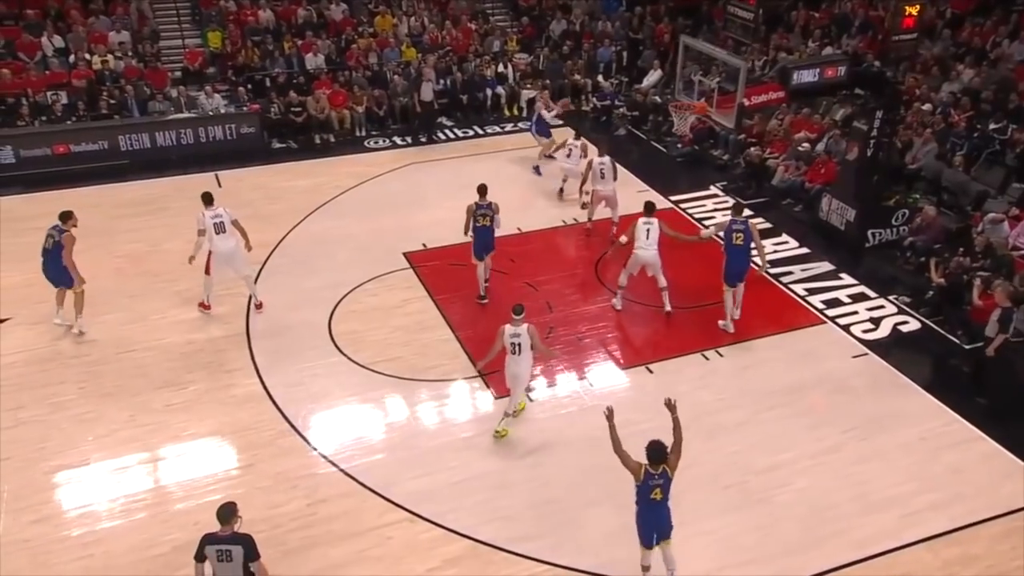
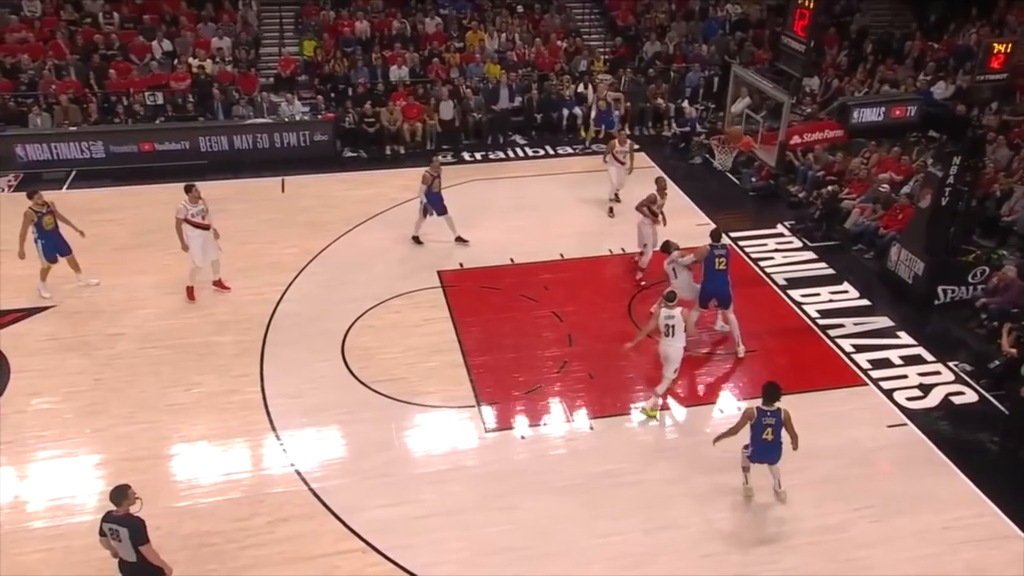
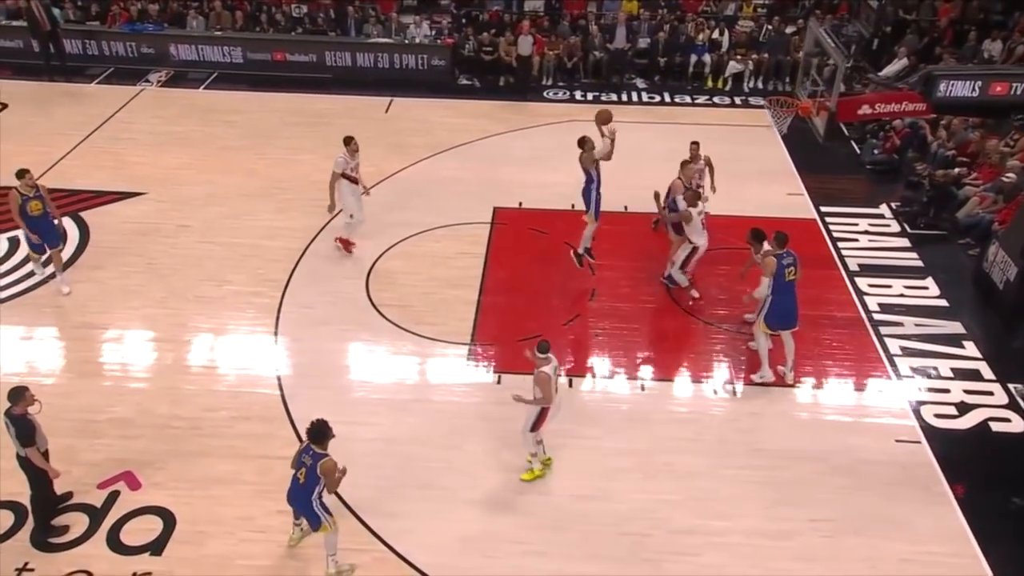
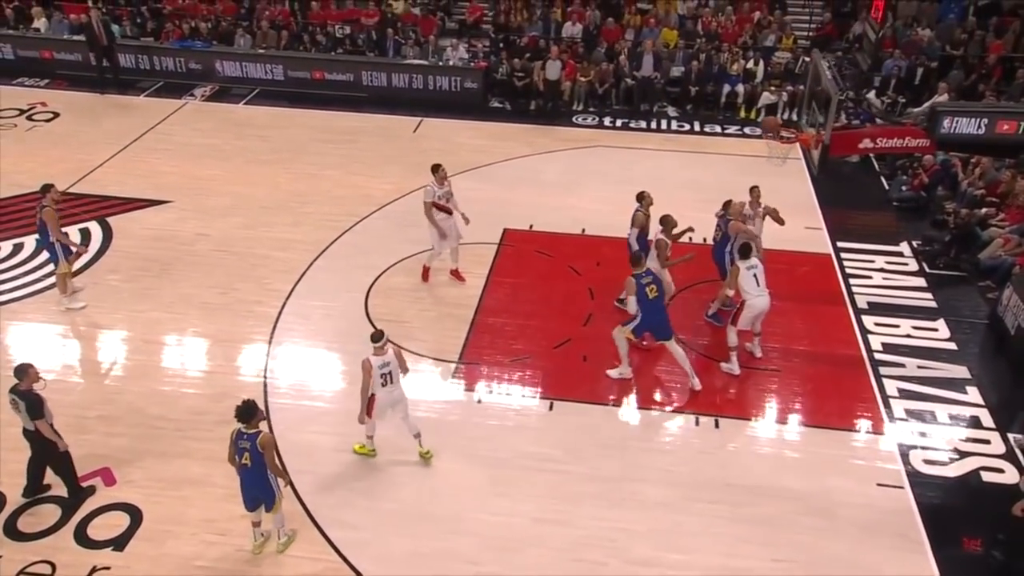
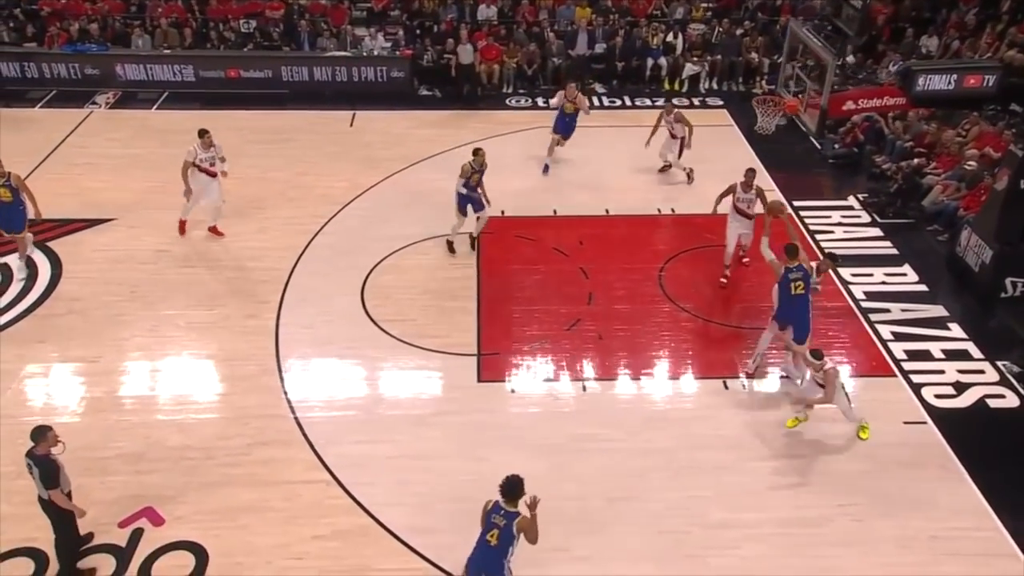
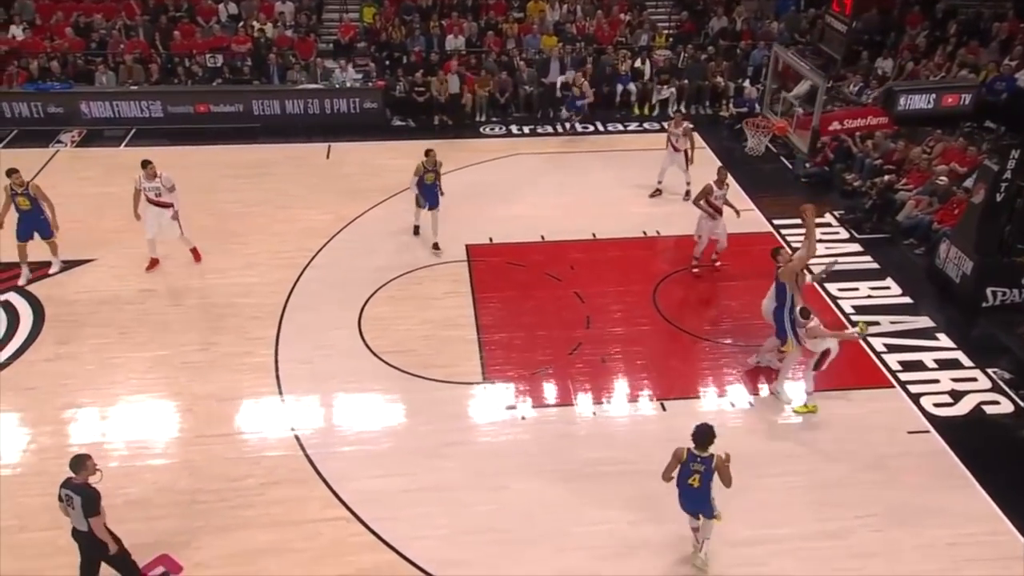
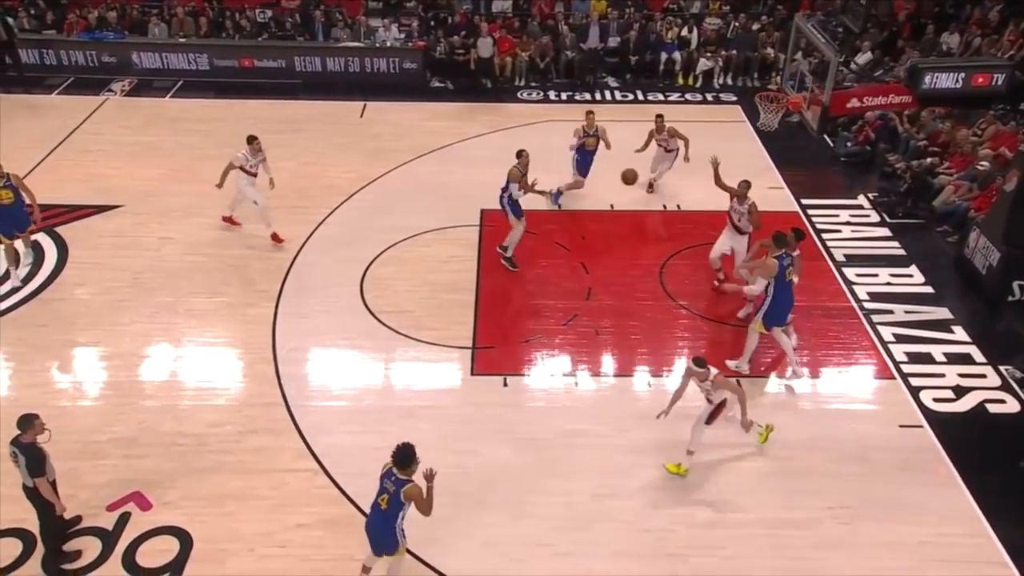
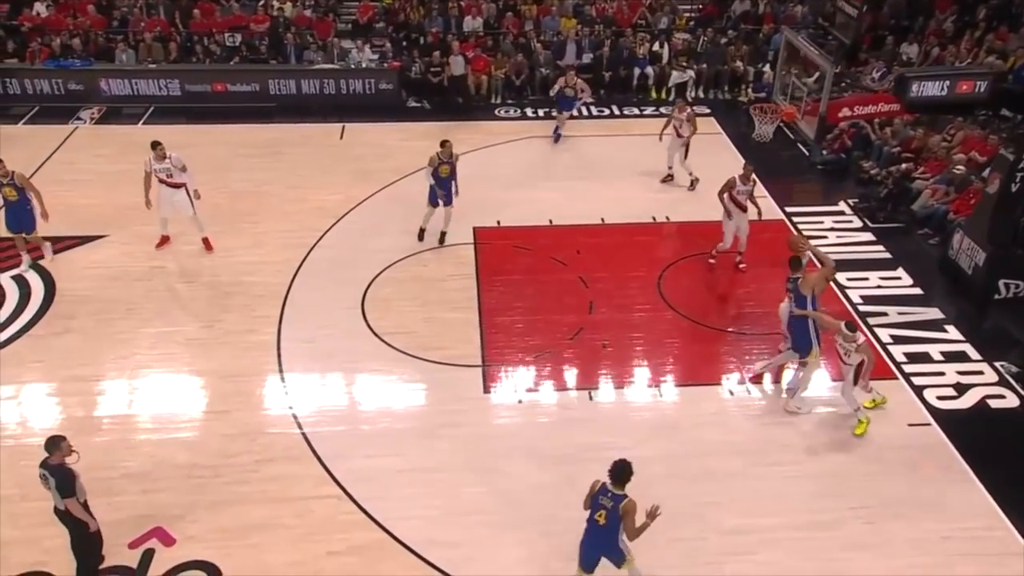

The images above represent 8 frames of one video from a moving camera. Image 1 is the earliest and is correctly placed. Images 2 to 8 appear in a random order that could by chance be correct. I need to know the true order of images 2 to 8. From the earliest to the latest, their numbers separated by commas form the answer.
2, 6, 8, 5, 7, 3, 4
